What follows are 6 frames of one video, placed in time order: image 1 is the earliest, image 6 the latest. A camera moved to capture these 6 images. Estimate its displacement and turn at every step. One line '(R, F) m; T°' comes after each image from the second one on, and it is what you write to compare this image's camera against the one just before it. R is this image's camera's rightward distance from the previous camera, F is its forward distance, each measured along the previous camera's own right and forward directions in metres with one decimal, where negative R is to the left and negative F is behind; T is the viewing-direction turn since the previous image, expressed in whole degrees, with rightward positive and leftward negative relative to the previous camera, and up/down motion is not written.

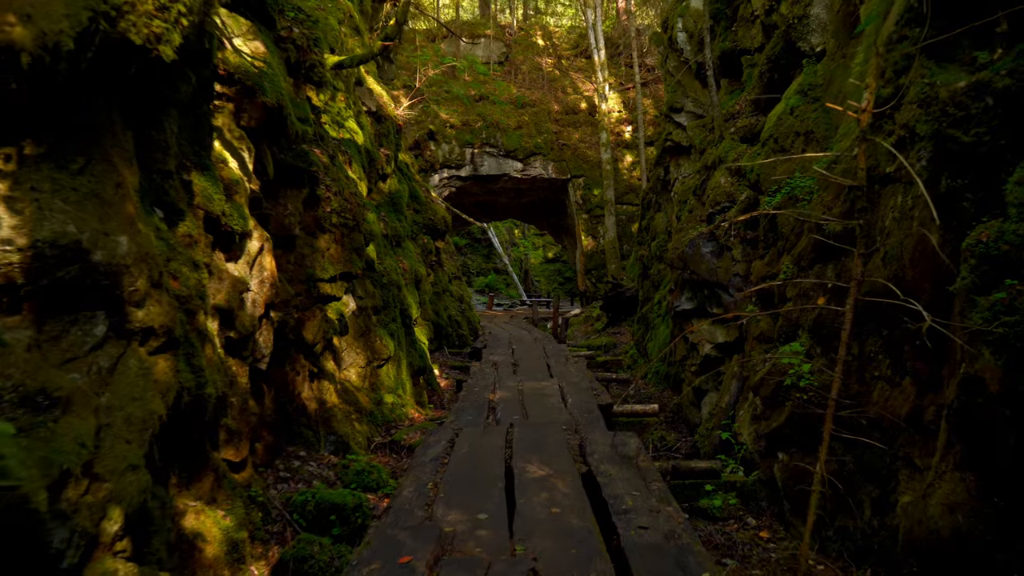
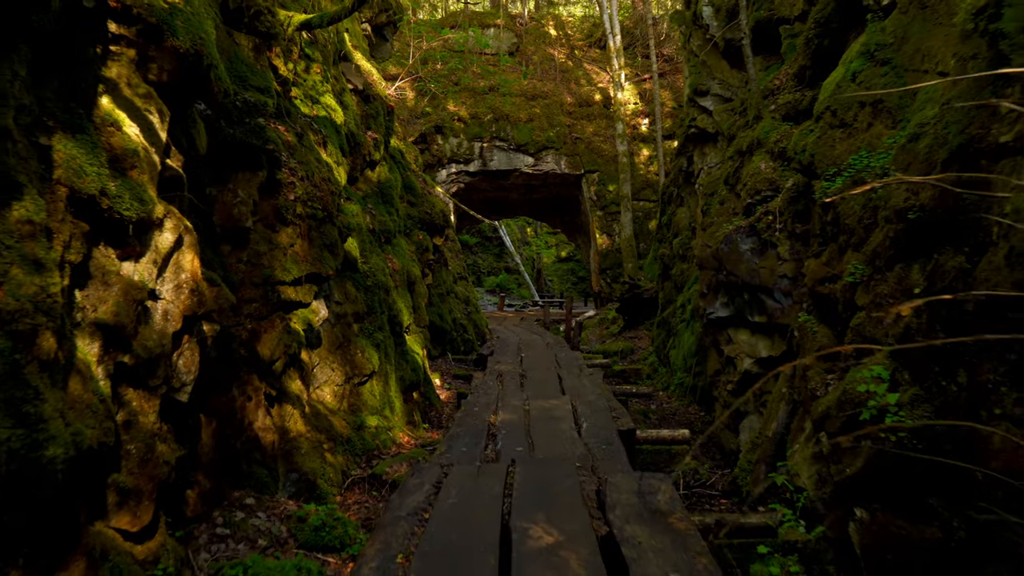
(+0.1, +1.2) m; -1°
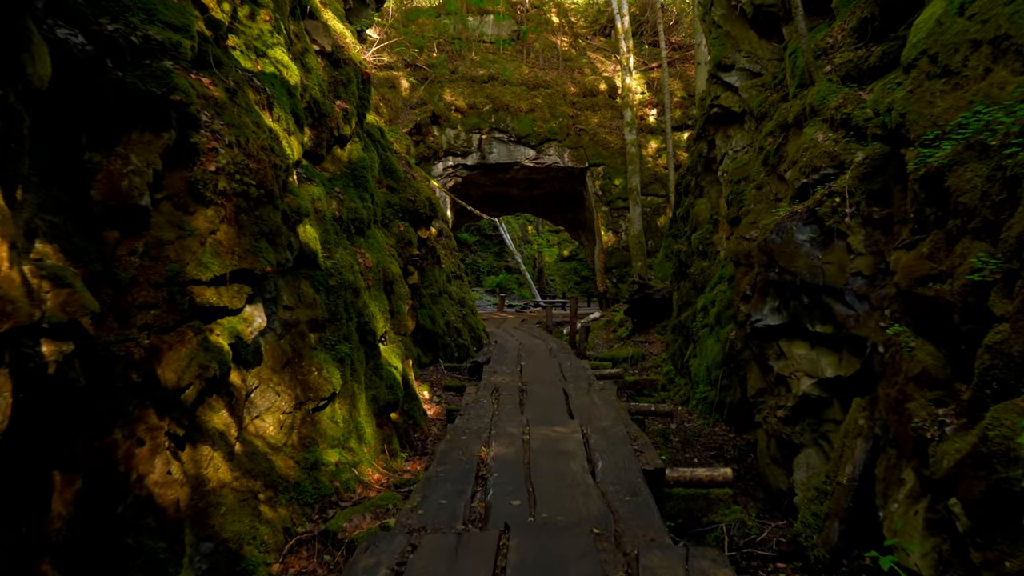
(0.0, +1.5) m; 0°
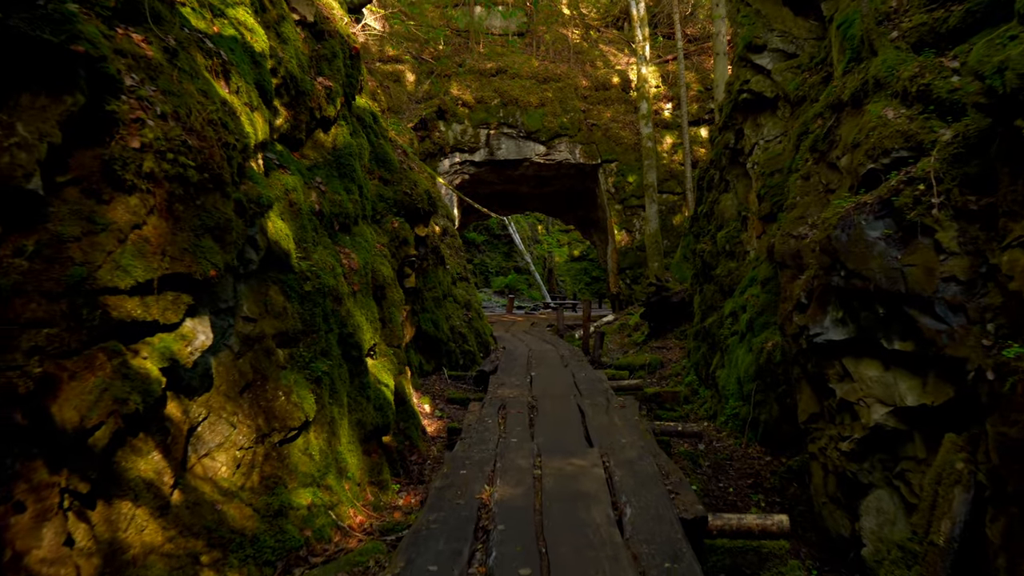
(0.0, +1.0) m; -1°
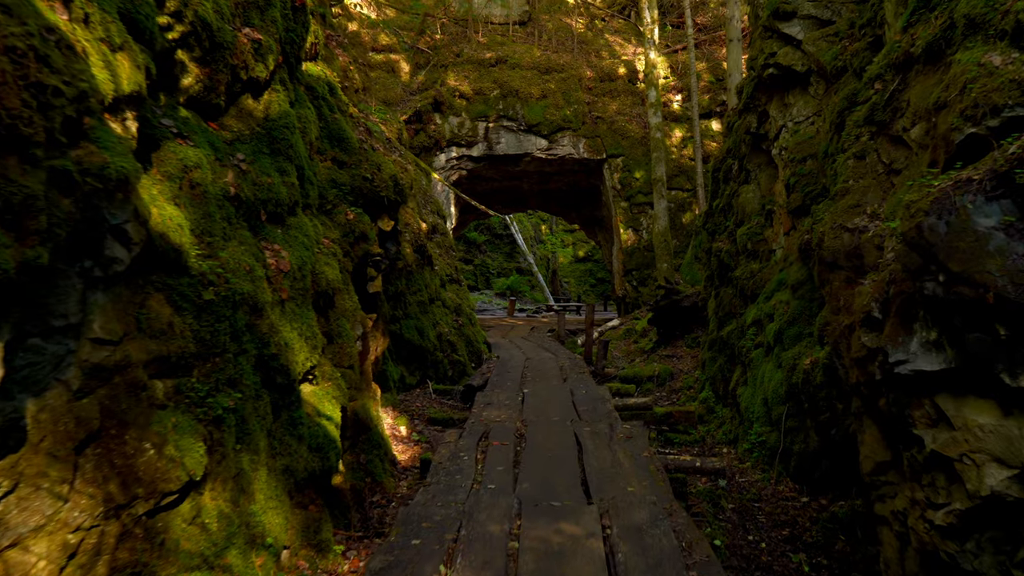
(+0.2, +1.4) m; 0°
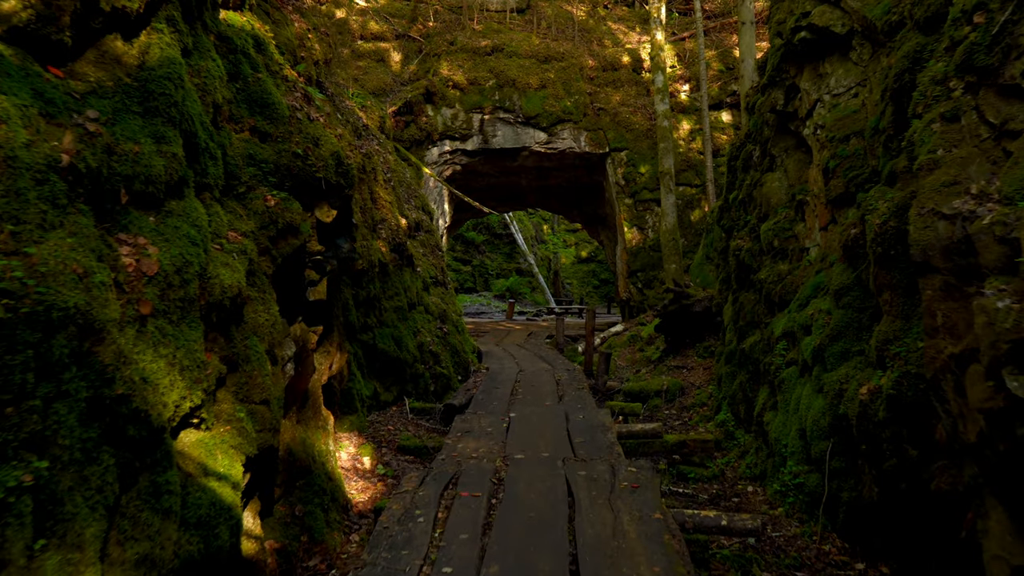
(+0.2, +1.4) m; 0°
